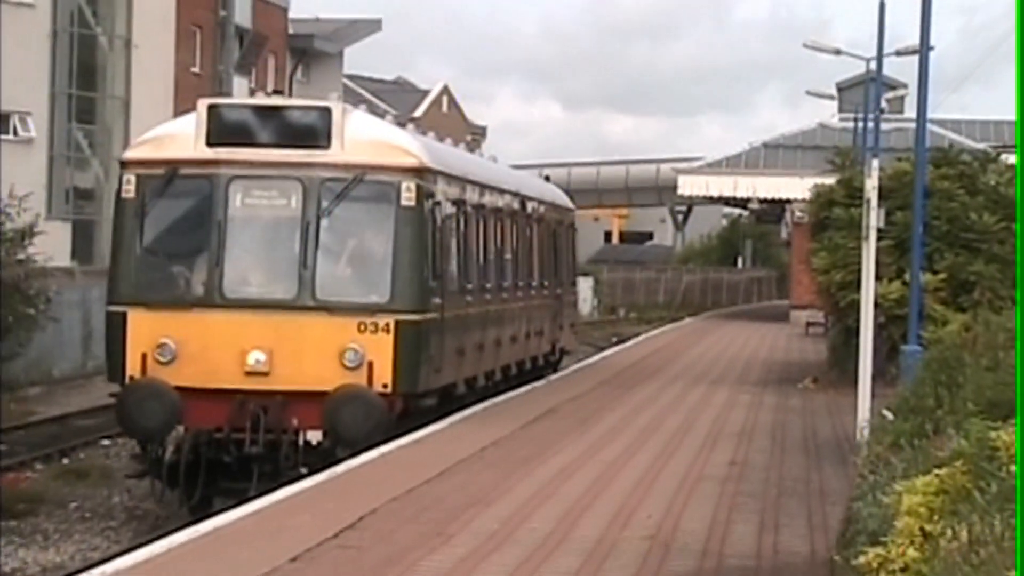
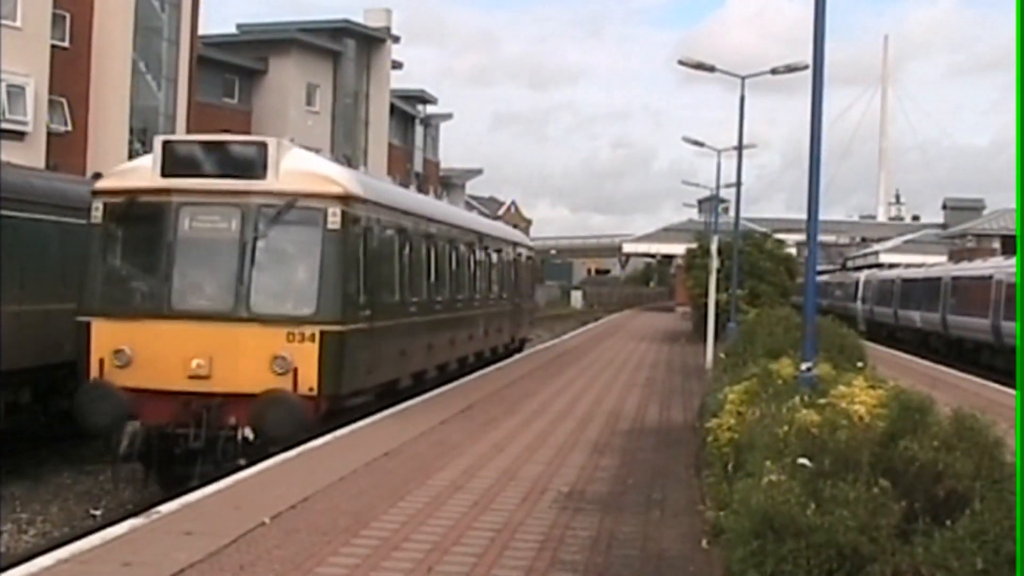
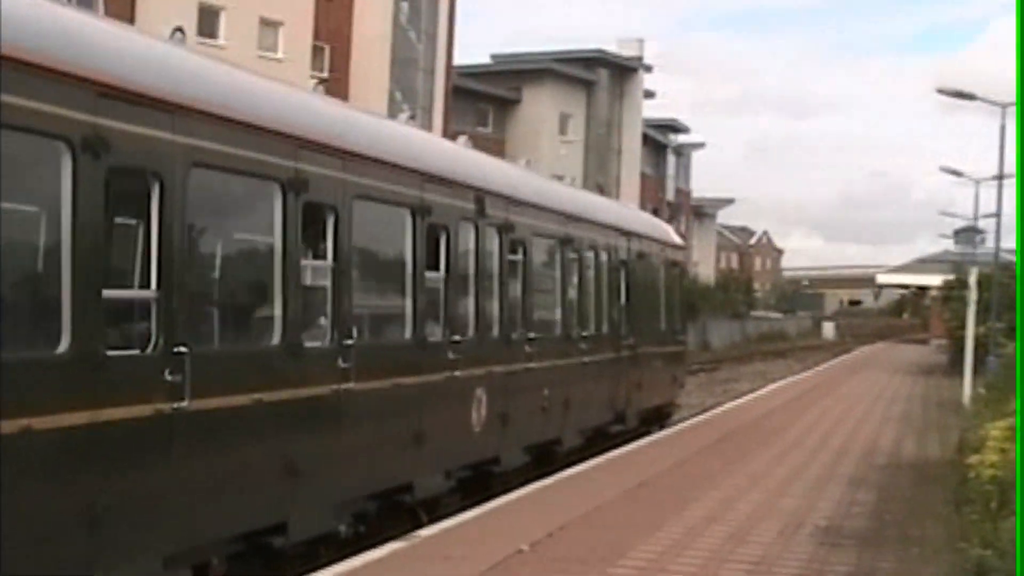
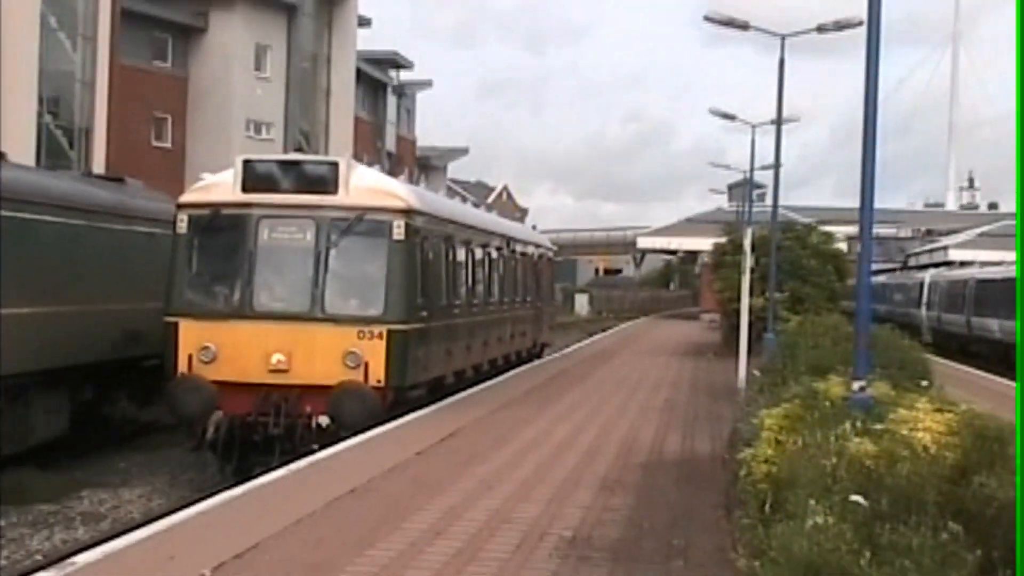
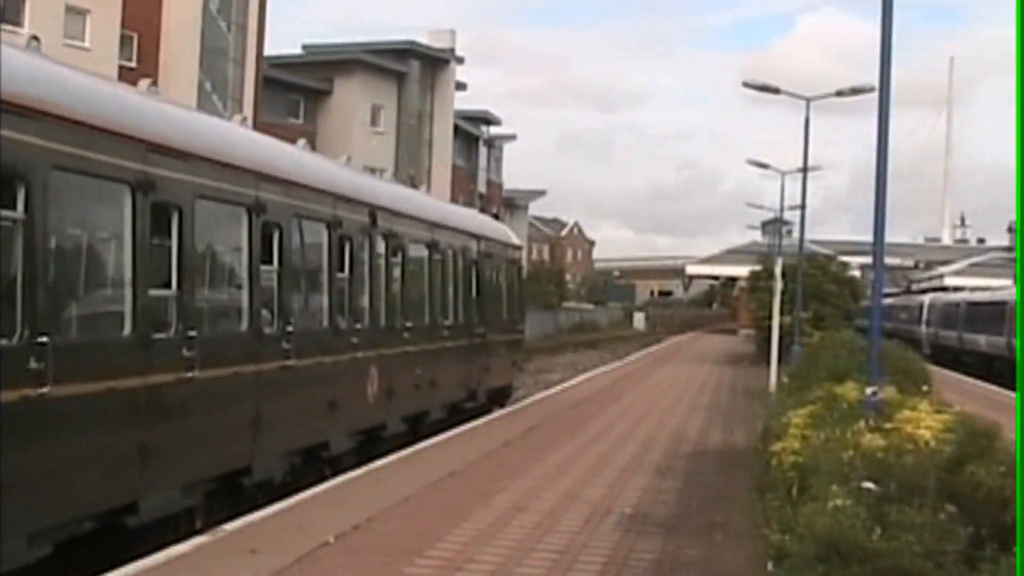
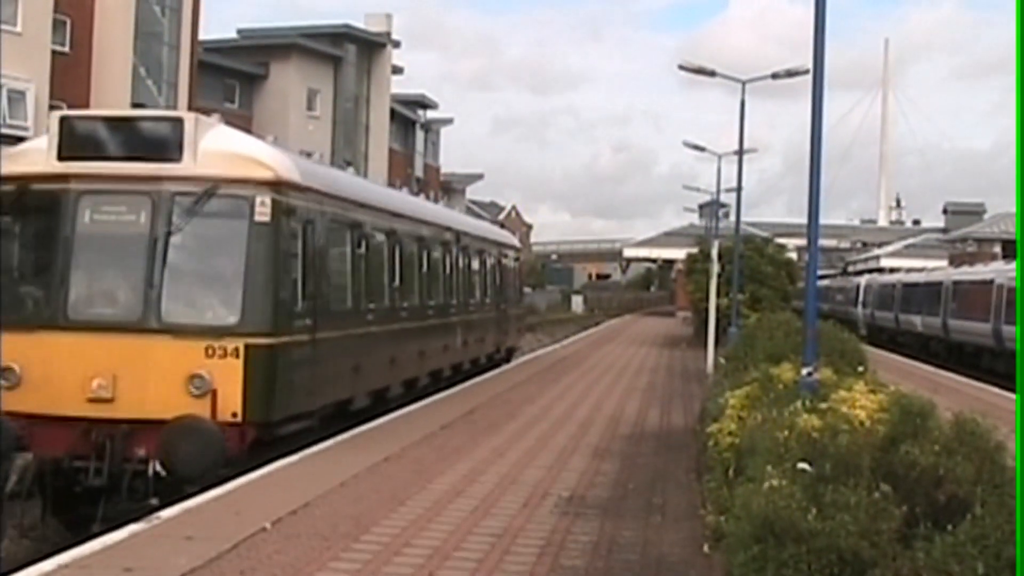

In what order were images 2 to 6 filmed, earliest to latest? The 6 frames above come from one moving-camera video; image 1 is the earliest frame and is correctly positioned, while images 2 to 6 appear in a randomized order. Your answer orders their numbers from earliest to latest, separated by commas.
4, 2, 6, 5, 3
